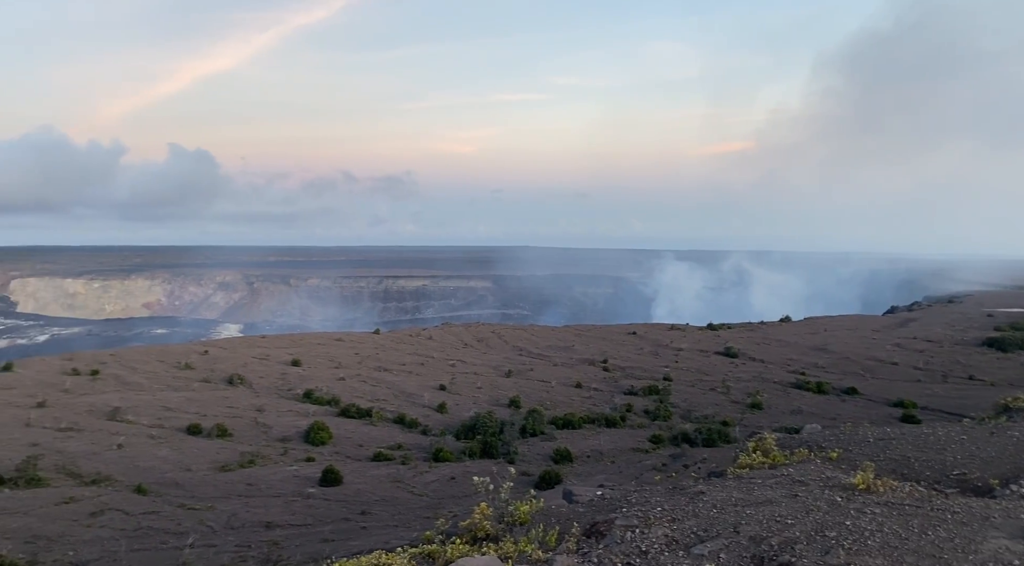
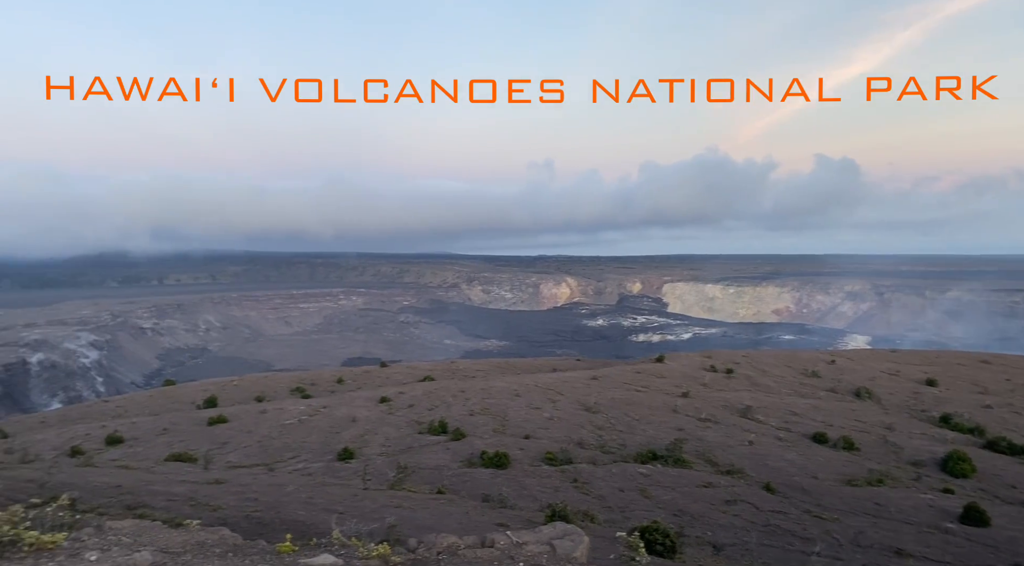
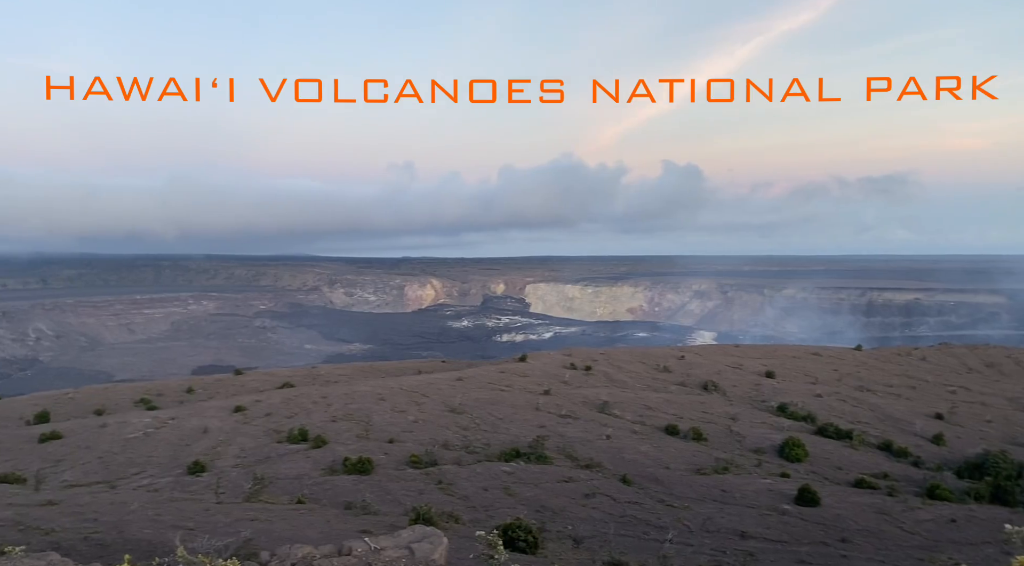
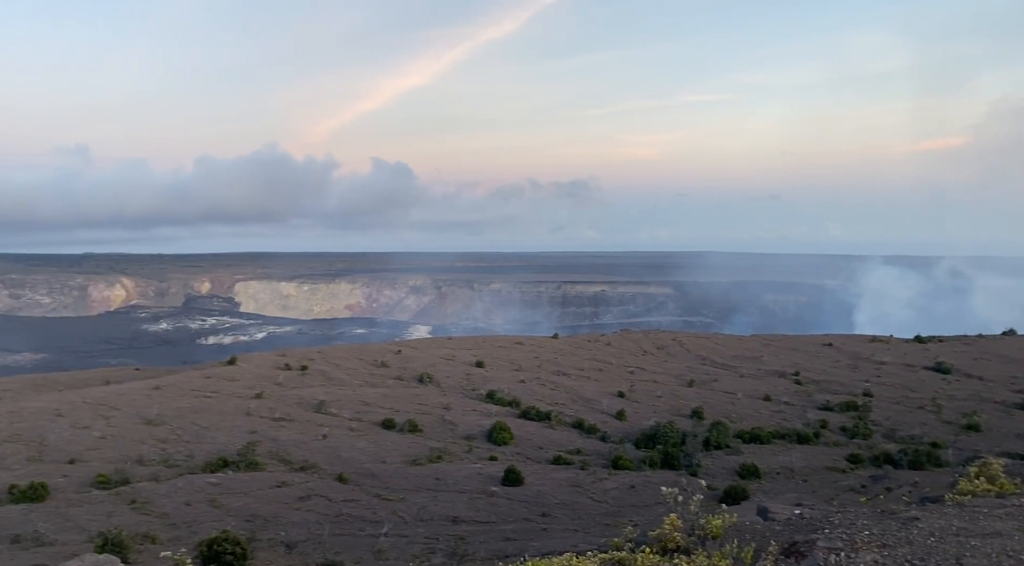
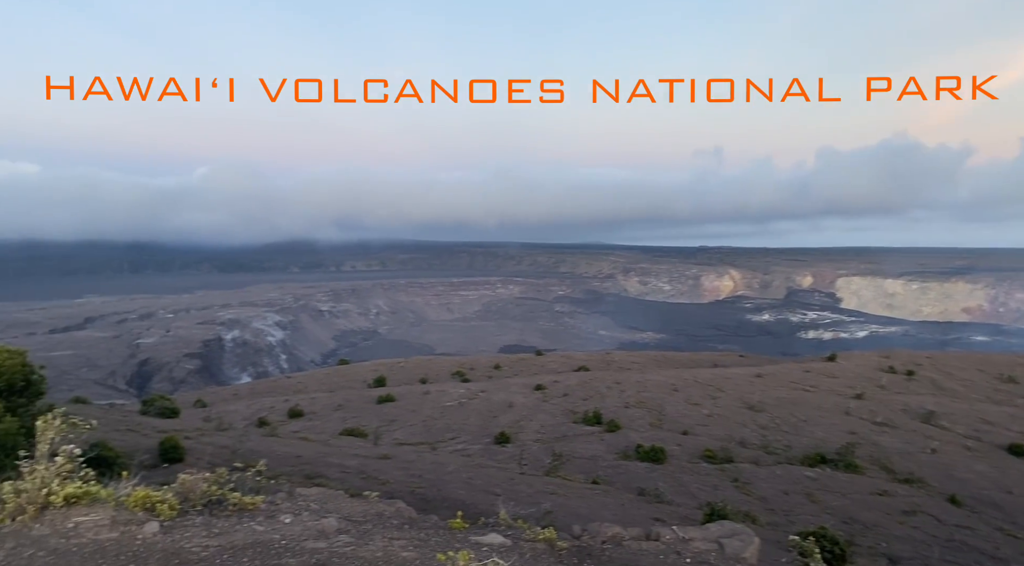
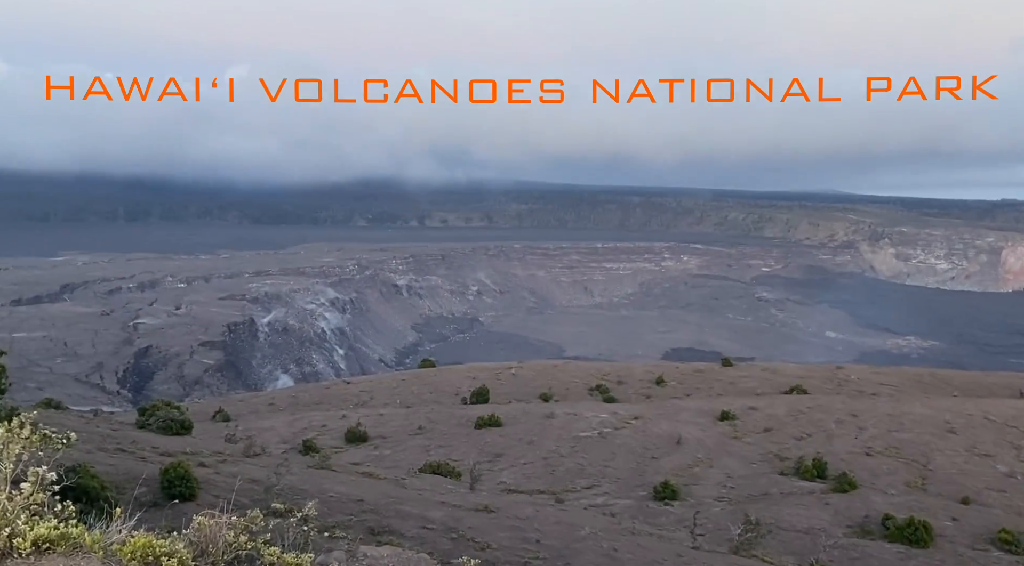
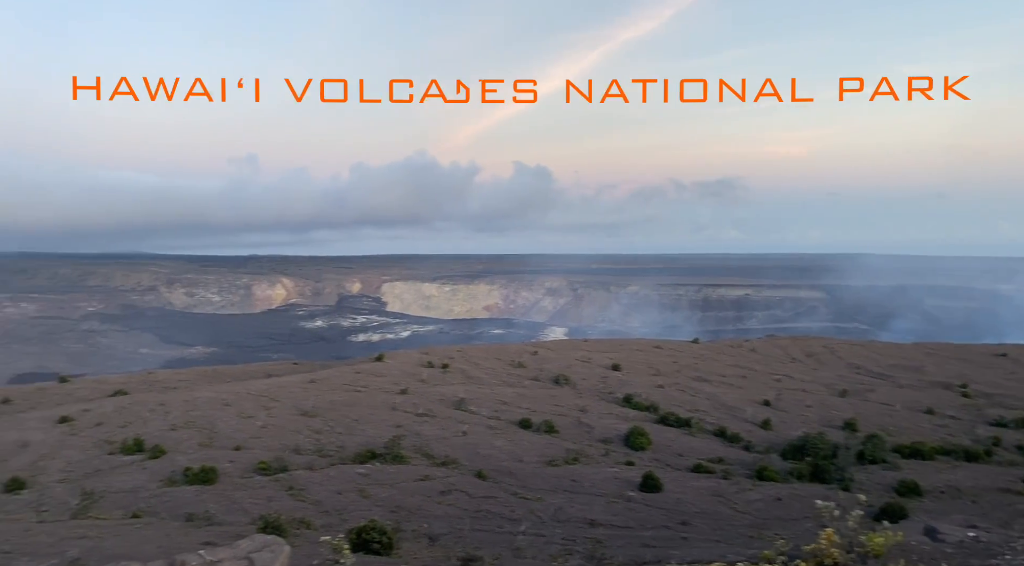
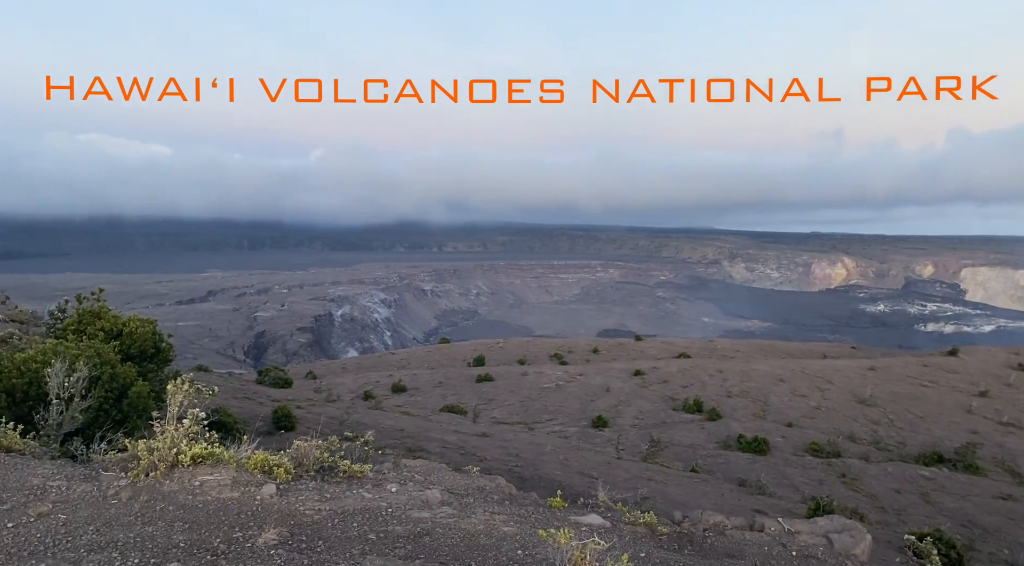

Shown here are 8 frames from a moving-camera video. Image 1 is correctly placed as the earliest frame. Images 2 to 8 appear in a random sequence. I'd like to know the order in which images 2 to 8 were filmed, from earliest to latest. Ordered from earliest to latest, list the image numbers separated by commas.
4, 7, 3, 2, 5, 8, 6
